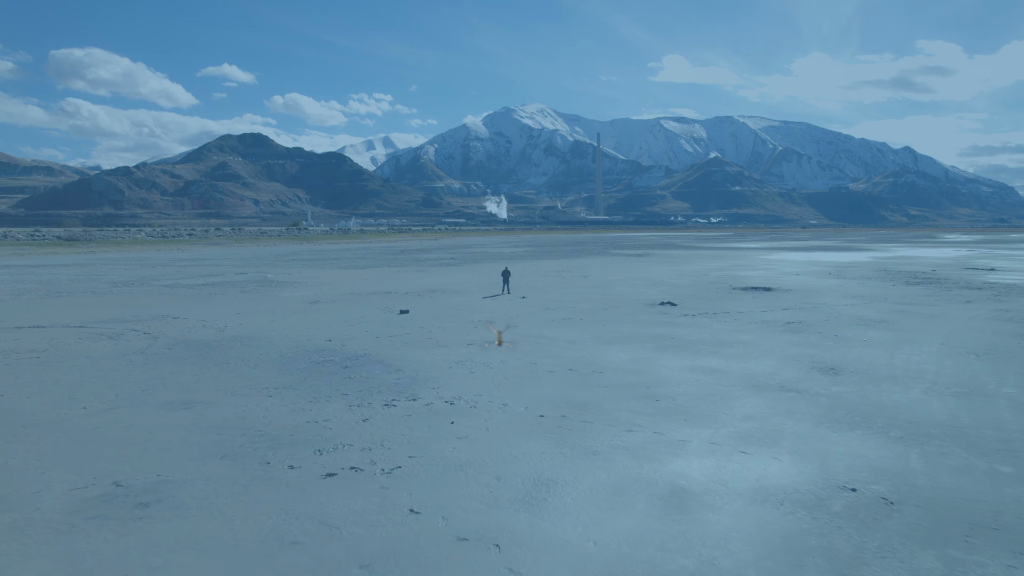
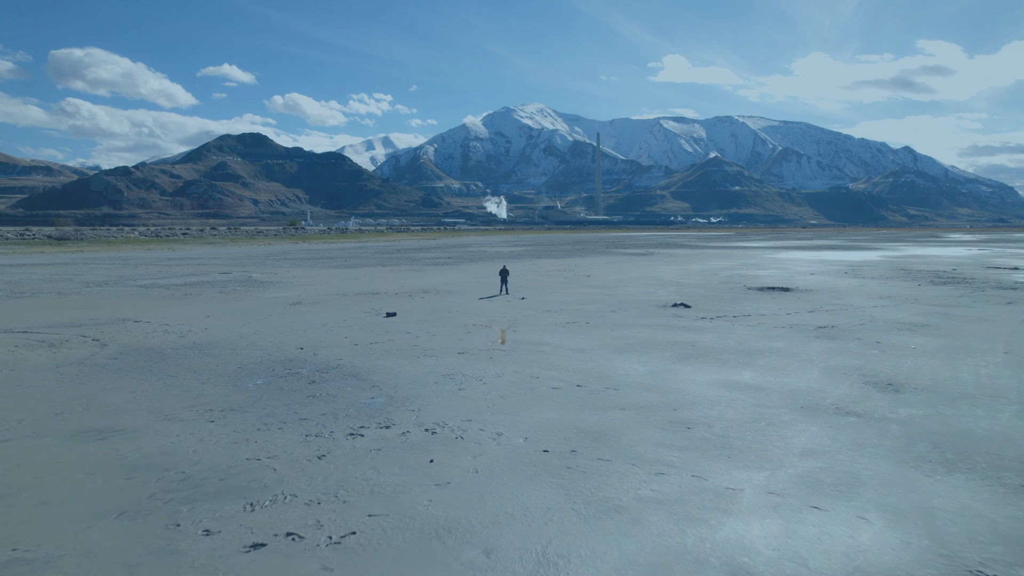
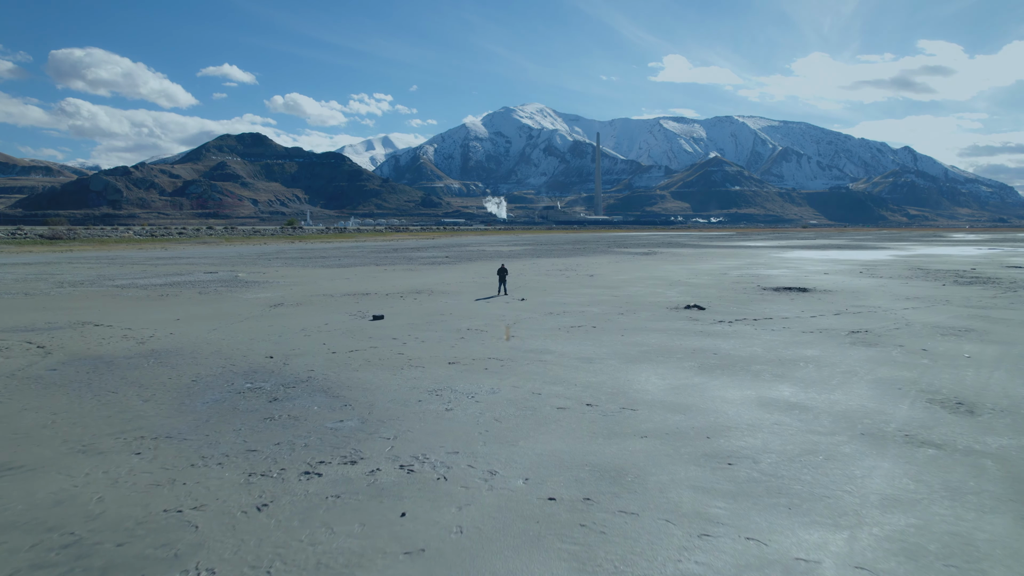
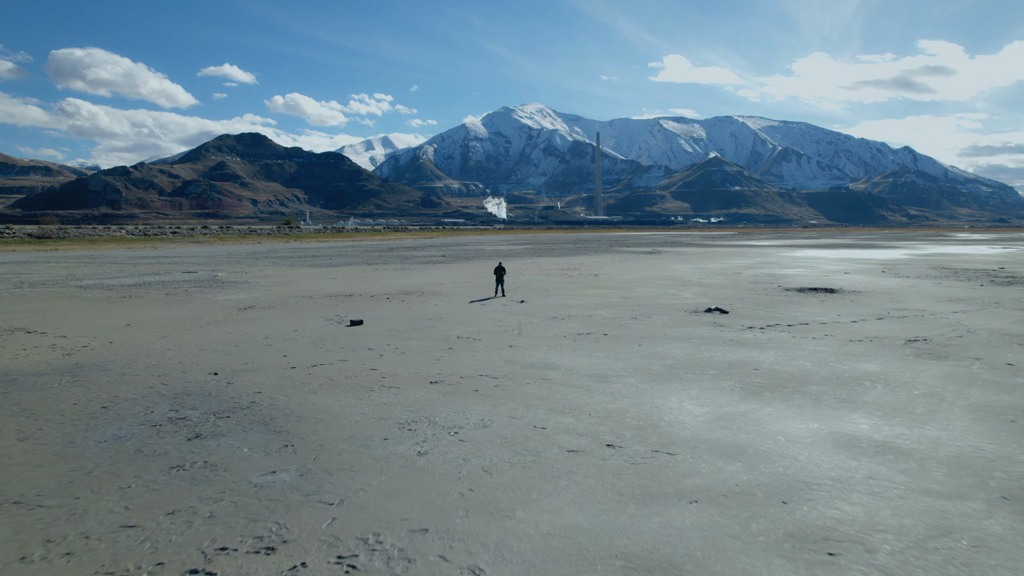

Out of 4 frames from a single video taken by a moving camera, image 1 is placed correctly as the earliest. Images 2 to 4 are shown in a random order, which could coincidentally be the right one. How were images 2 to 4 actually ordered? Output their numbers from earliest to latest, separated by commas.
2, 3, 4
